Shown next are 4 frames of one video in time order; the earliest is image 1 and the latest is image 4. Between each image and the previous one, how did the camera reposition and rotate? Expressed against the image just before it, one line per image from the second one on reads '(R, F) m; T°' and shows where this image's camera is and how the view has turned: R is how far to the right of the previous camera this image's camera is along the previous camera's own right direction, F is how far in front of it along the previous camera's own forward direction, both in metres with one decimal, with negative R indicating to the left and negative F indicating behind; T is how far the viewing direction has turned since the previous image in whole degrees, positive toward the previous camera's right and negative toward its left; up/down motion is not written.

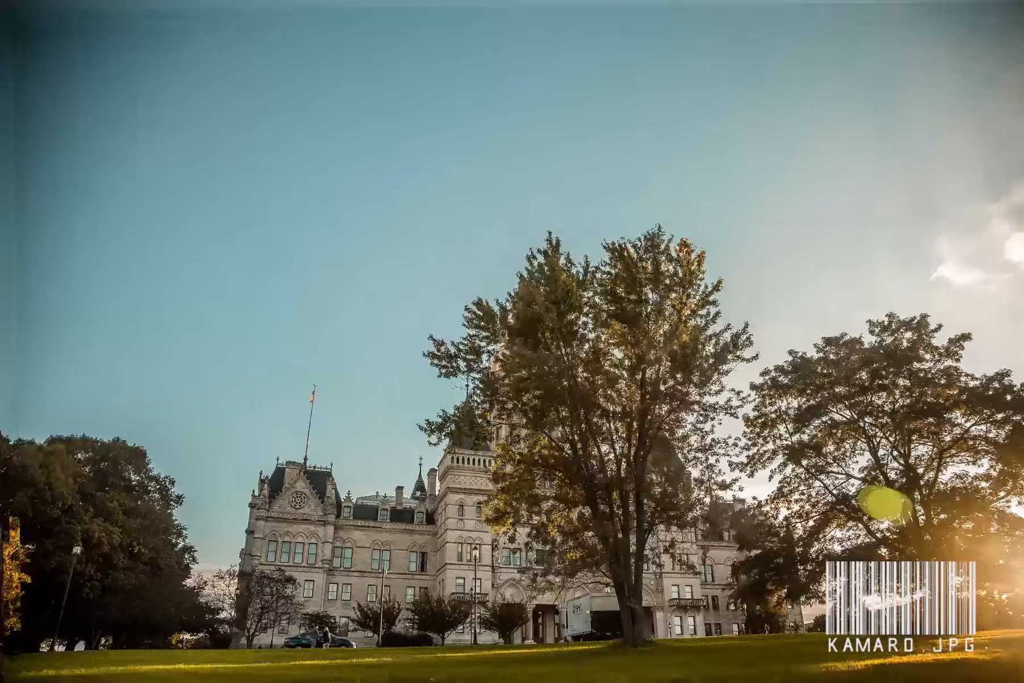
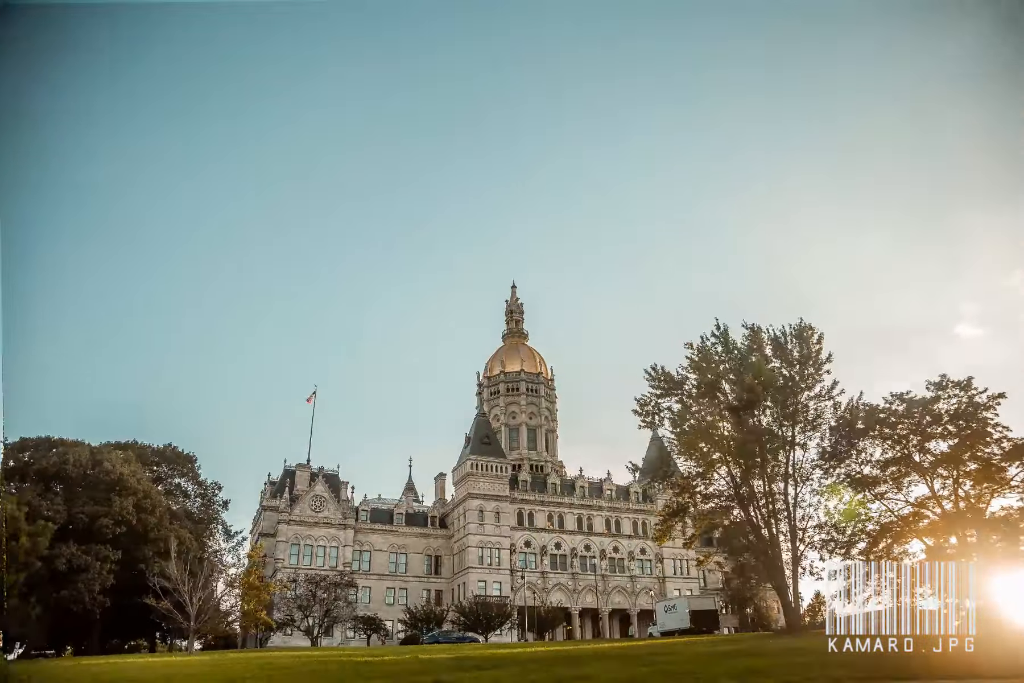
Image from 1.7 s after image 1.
(-0.6, -1.9) m; -1°
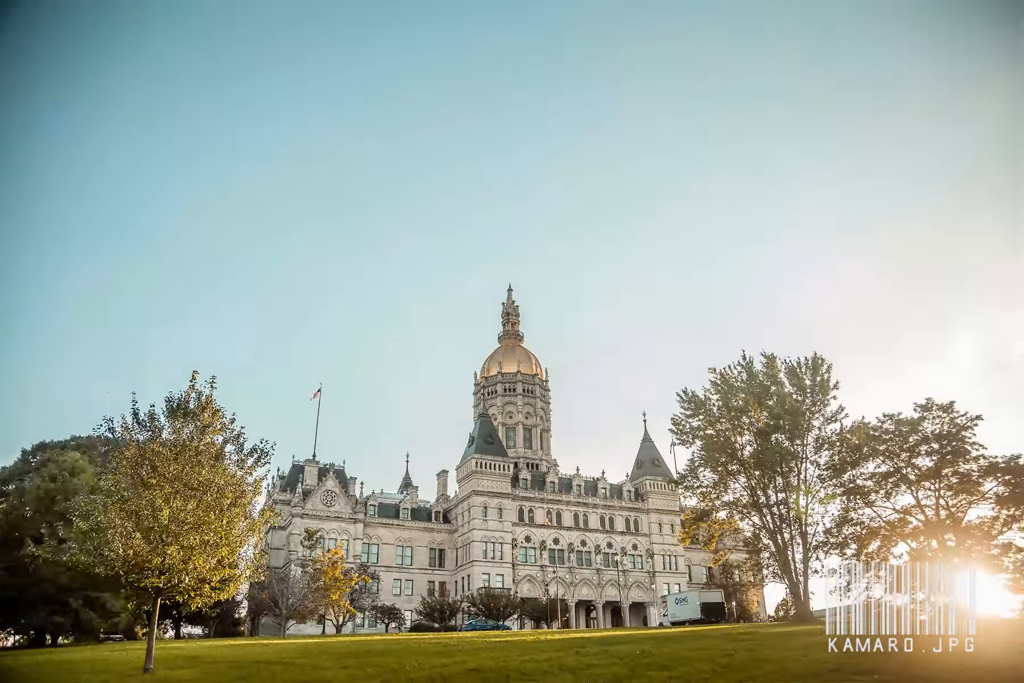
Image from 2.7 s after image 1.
(-2.7, -3.3) m; +2°
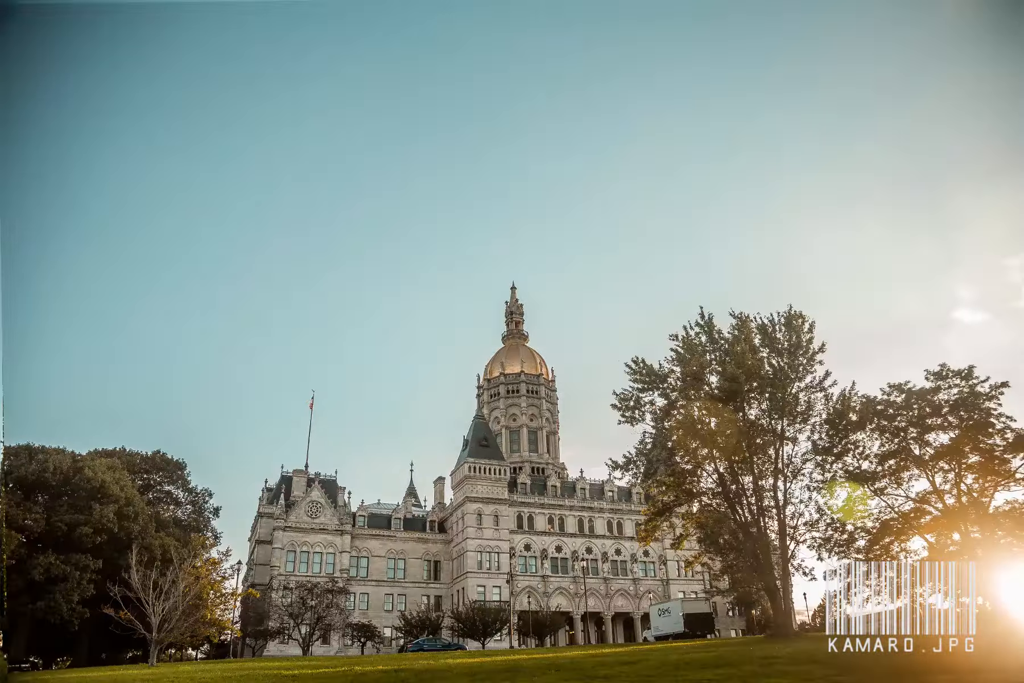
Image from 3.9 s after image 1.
(+2.7, +4.6) m; -2°
